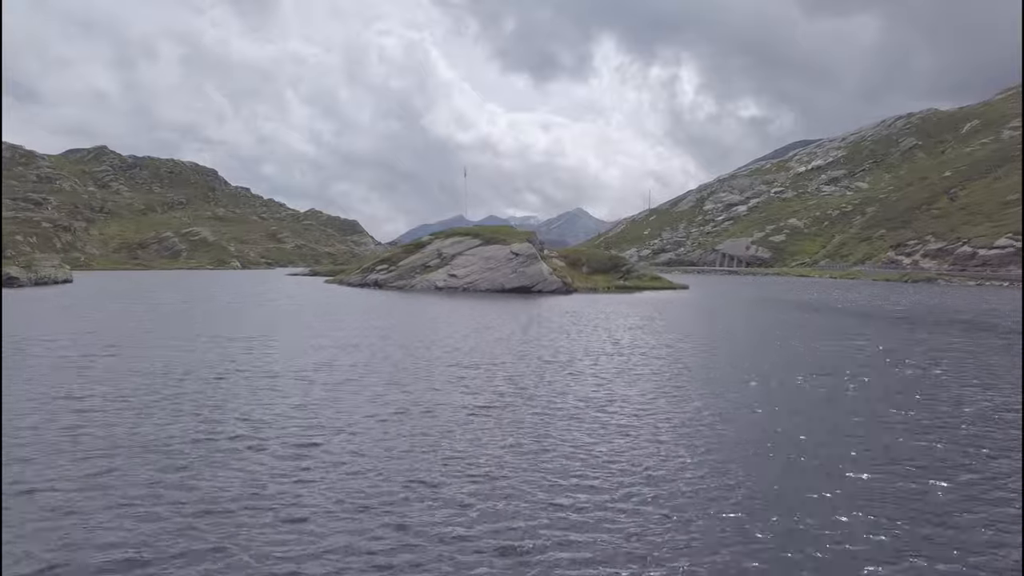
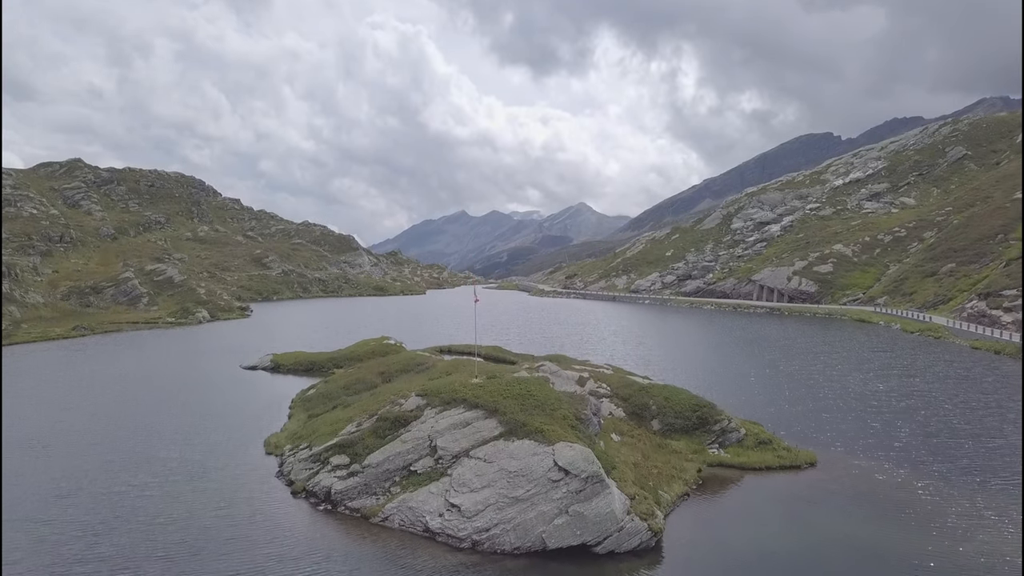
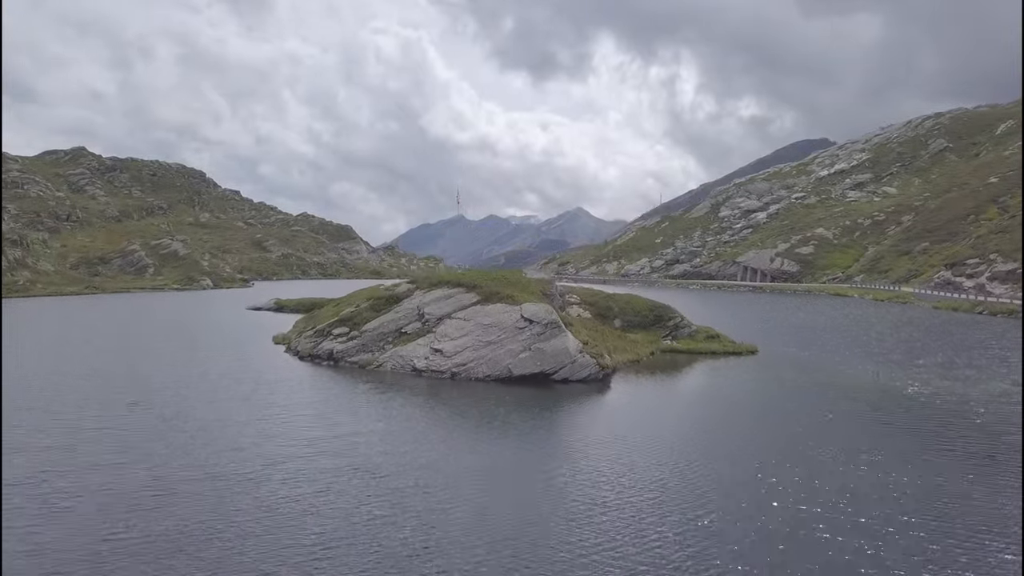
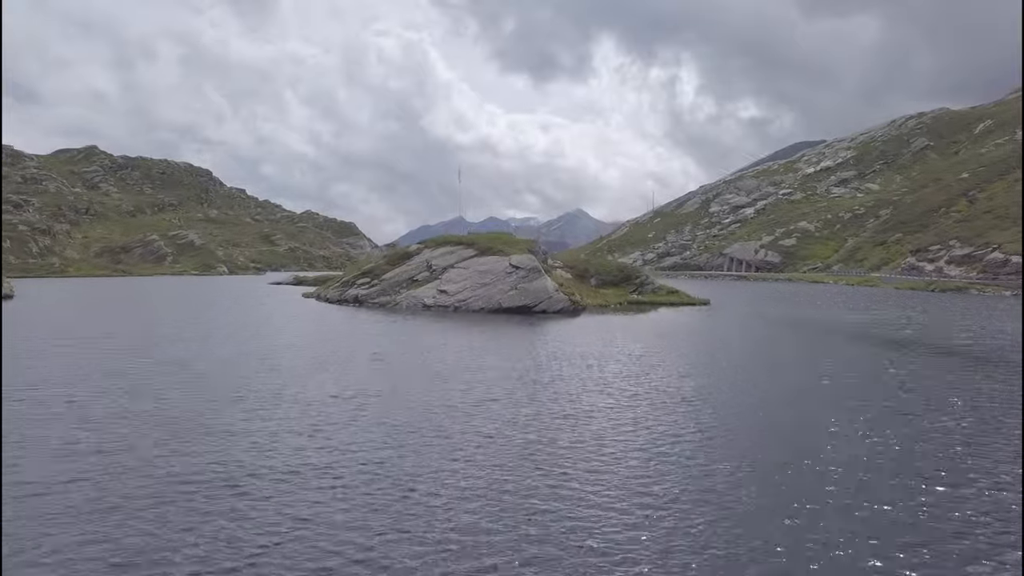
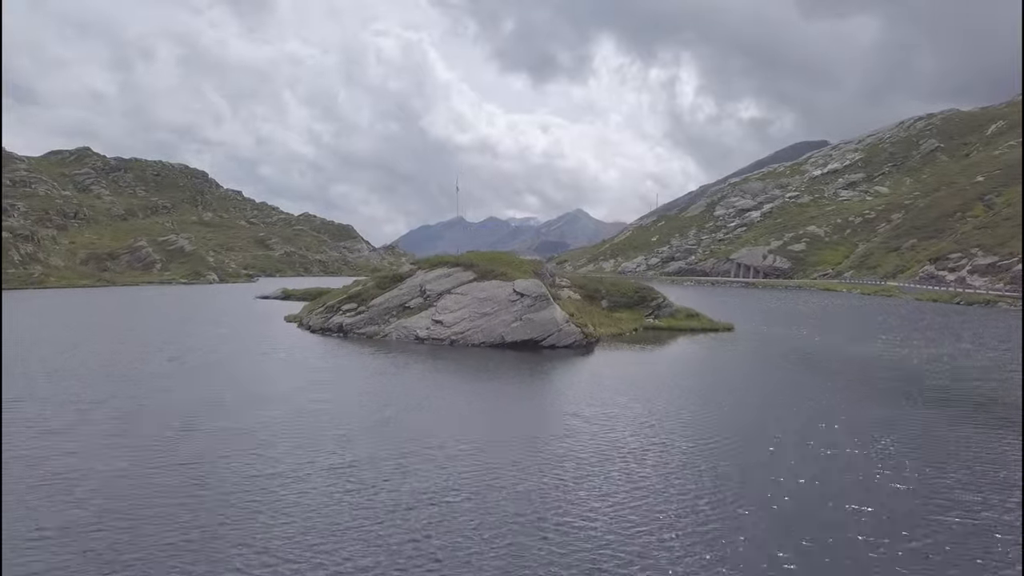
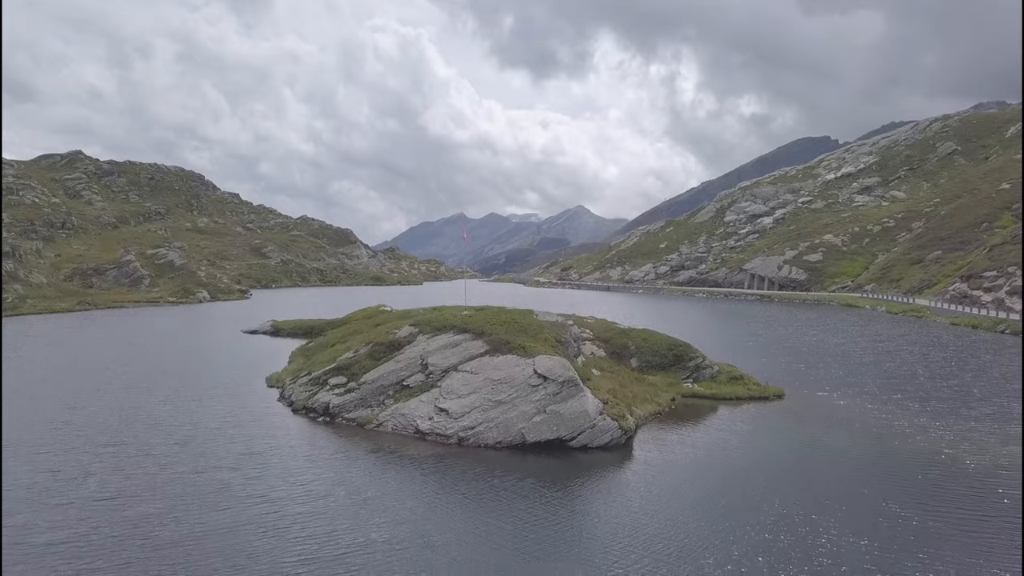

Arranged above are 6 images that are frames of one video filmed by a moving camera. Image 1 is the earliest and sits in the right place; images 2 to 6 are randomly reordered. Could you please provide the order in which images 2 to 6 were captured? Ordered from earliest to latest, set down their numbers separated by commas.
4, 5, 3, 6, 2
